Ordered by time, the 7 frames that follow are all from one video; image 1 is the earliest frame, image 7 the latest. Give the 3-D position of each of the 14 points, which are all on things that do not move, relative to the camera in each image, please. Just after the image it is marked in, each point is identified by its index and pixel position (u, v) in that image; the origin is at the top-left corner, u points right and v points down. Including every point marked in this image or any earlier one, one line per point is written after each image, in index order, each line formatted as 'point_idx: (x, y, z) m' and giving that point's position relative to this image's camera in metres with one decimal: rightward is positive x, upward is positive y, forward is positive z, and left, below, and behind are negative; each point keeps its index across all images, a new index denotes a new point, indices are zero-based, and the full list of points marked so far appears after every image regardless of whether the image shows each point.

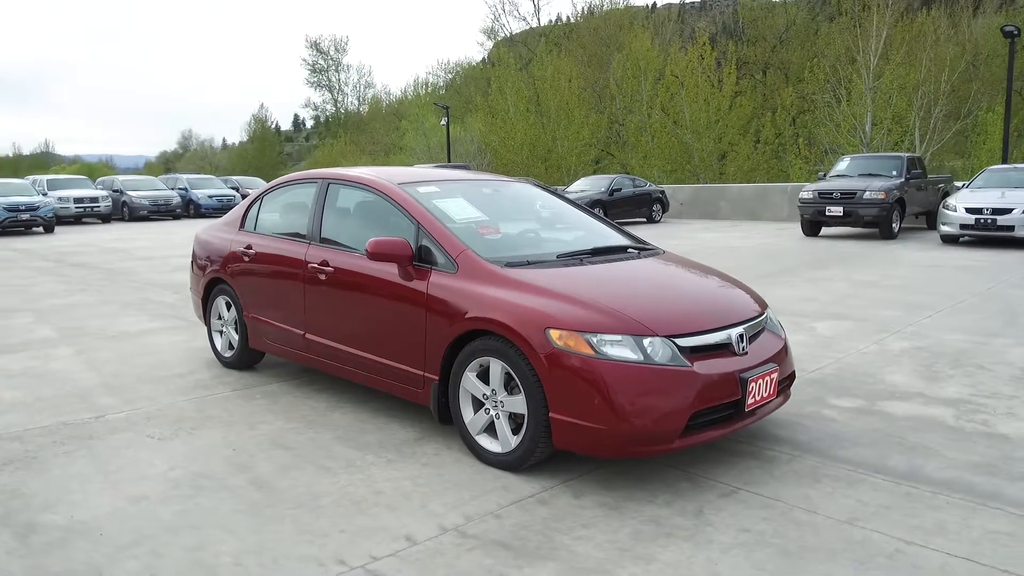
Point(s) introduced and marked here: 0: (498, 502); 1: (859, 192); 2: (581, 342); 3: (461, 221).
0: (-0.1, -0.9, +3.3) m
1: (+7.1, +2.0, +15.0) m
2: (+0.3, -0.2, +3.3) m
3: (-0.3, +0.4, +4.2) m
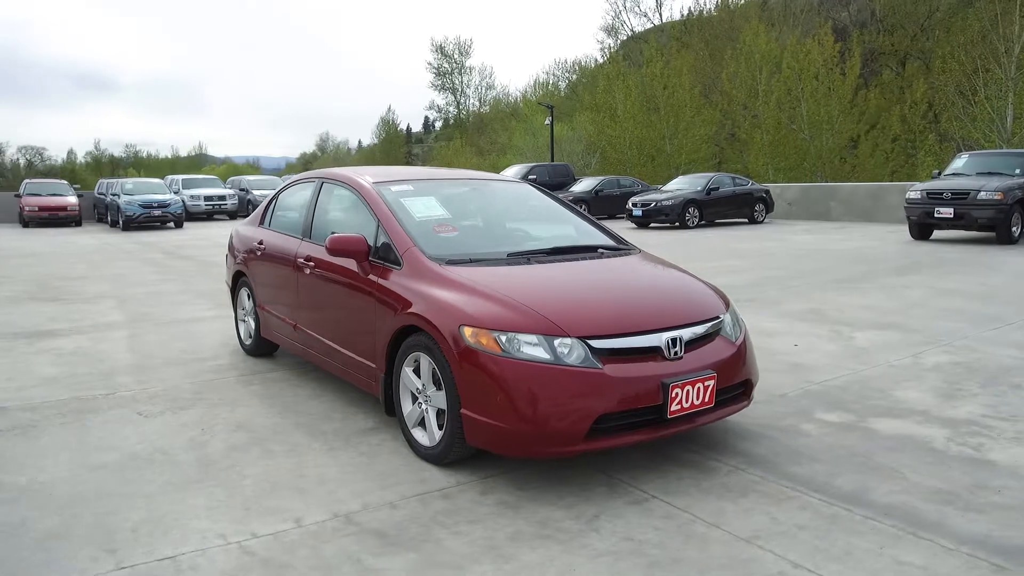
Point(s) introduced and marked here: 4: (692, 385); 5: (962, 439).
0: (-0.5, -0.9, +3.4) m
1: (+8.6, +1.8, +13.8) m
2: (-0.1, -0.2, +3.4) m
3: (-0.6, +0.4, +4.3) m
4: (+0.8, -0.5, +3.5) m
5: (+2.4, -0.8, +4.0) m
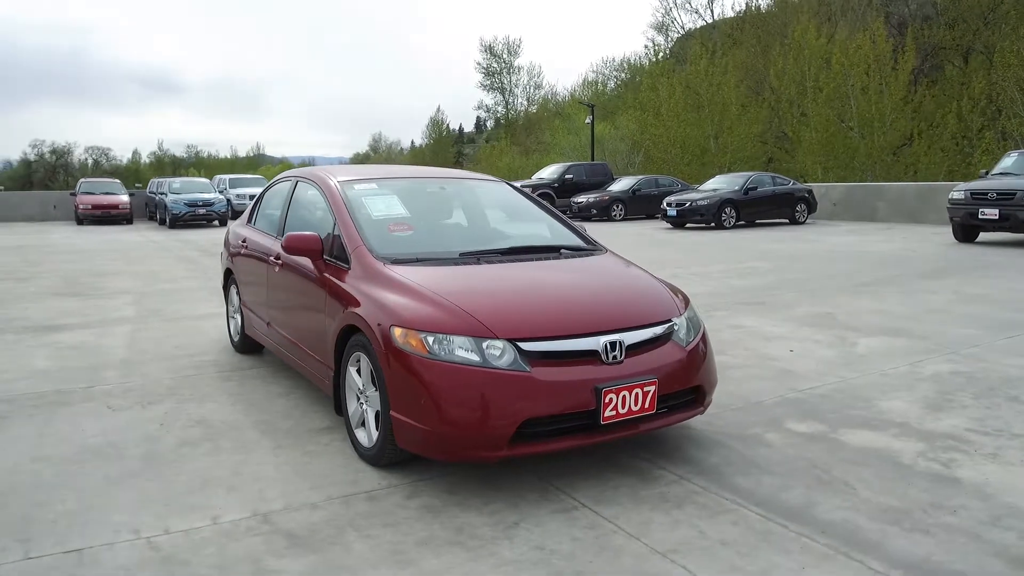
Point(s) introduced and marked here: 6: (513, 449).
0: (-0.8, -0.9, +3.3) m
1: (+9.0, +1.7, +13.1) m
2: (-0.4, -0.2, +3.3) m
3: (-0.8, +0.4, +4.3) m
4: (+0.5, -0.5, +3.4) m
5: (+2.2, -0.9, +3.8) m
6: (0.0, -0.7, +3.3) m
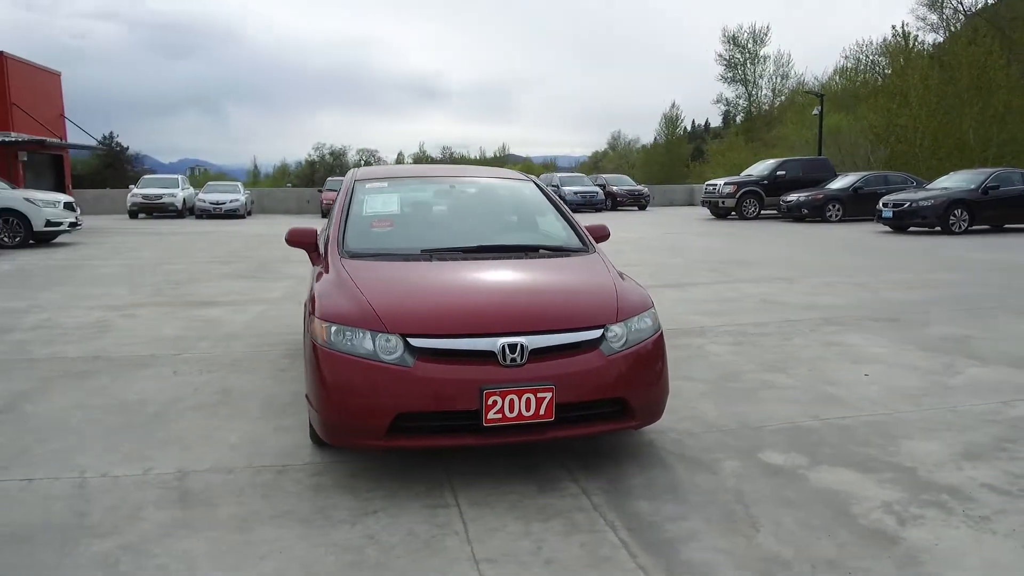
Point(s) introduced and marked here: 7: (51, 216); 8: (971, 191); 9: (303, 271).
0: (-1.3, -0.9, +3.7) m
1: (+11.2, +1.2, +9.8) m
2: (-0.9, -0.2, +3.5) m
3: (-0.9, +0.5, +4.6) m
4: (0.0, -0.5, +3.3) m
5: (+1.7, -0.9, +3.2) m
6: (-0.5, -0.7, +3.4) m
7: (-9.0, +1.4, +14.5) m
8: (+10.8, +2.3, +17.3) m
9: (-3.2, +0.3, +11.4) m
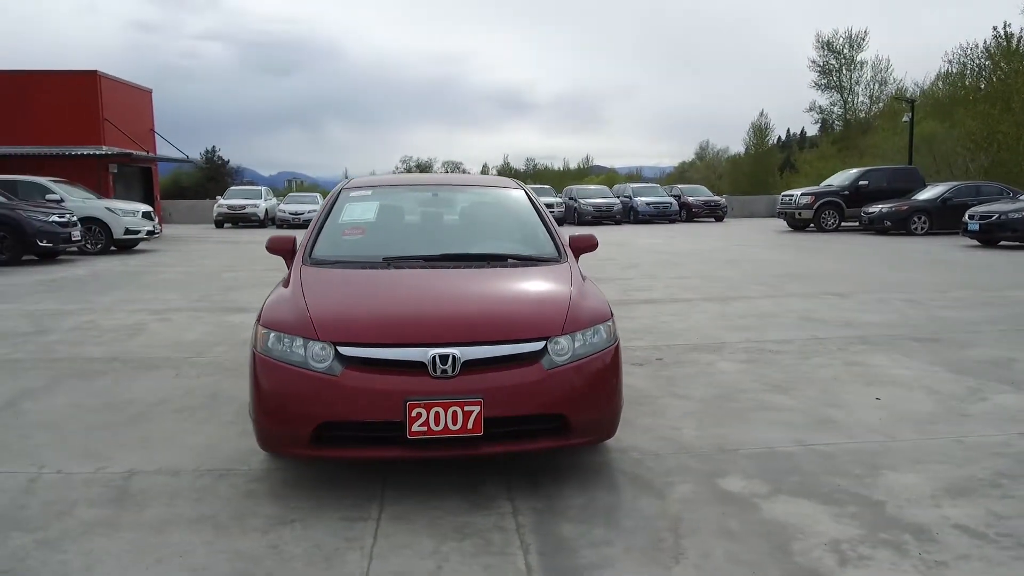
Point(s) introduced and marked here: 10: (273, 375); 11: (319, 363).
0: (-1.6, -0.9, +3.7) m
1: (+11.6, +0.9, +8.3) m
2: (-1.2, -0.2, +3.5) m
3: (-1.1, +0.4, +4.6) m
4: (-0.3, -0.5, +3.2) m
5: (+1.3, -1.0, +2.9) m
6: (-0.9, -0.7, +3.3) m
7: (-7.9, +1.3, +15.4) m
8: (+12.1, +1.8, +15.9) m
9: (-2.5, +0.1, +11.6) m
10: (-1.1, -0.4, +3.4) m
11: (-0.9, -0.3, +3.3) m
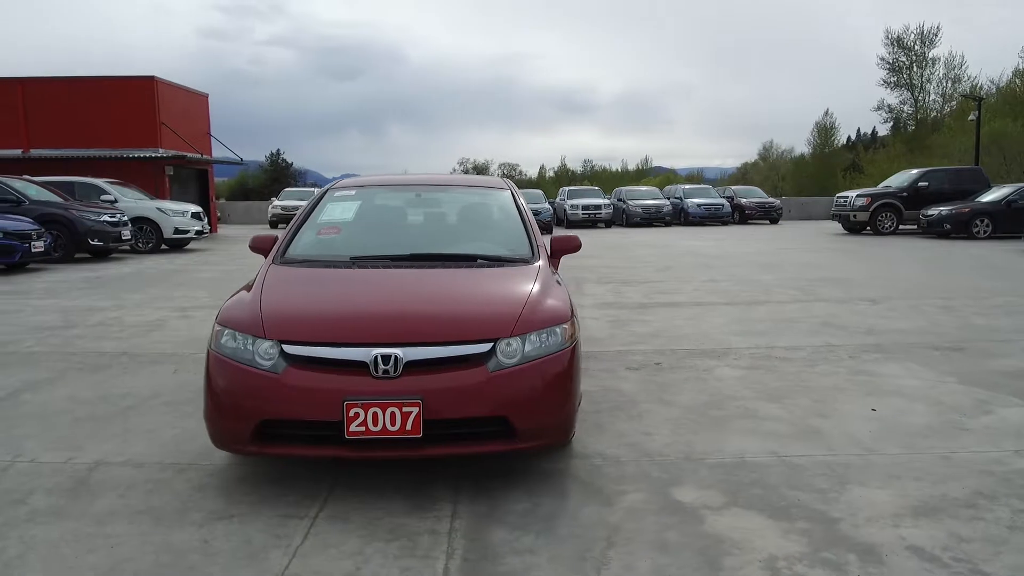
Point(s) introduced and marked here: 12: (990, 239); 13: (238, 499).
0: (-1.8, -0.9, +3.8) m
1: (+11.8, +0.8, +7.3) m
2: (-1.4, -0.2, +3.6) m
3: (-1.2, +0.4, +4.6) m
4: (-0.6, -0.5, +3.2) m
5: (+1.0, -1.0, +2.7) m
6: (-1.1, -0.7, +3.4) m
7: (-7.2, +1.4, +15.9) m
8: (+12.8, +1.7, +14.8) m
9: (-2.1, +0.1, +11.8) m
10: (-1.3, -0.4, +3.5) m
11: (-1.1, -0.3, +3.4) m
12: (+12.6, +1.3, +19.4) m
13: (-1.2, -1.0, +3.3) m
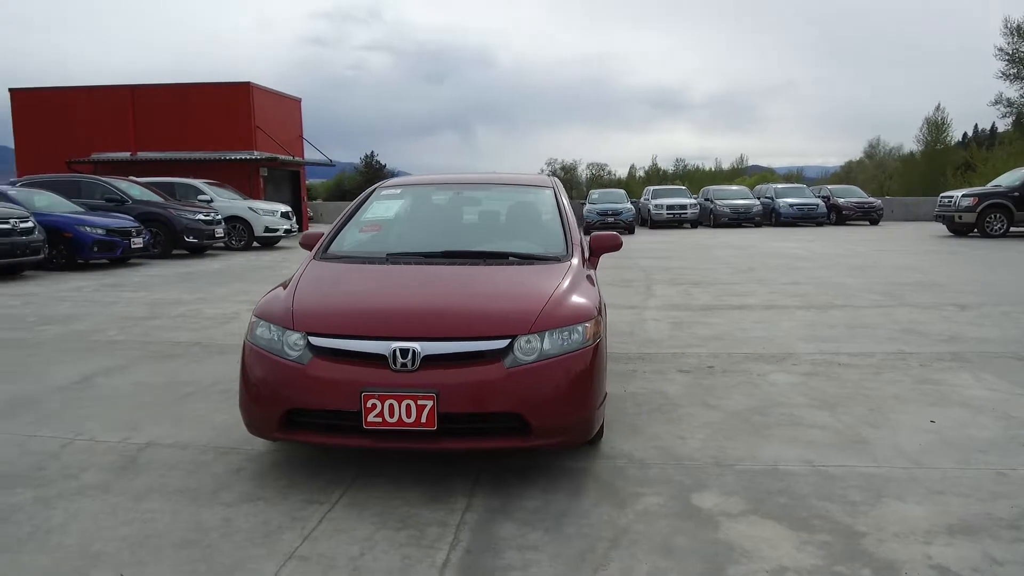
0: (-1.6, -0.8, +4.0) m
1: (+12.2, +0.6, +5.9) m
2: (-1.3, -0.2, +3.8) m
3: (-1.0, +0.4, +4.8) m
4: (-0.5, -0.5, +3.3) m
5: (+1.0, -1.0, +2.6) m
6: (-1.0, -0.7, +3.5) m
7: (-5.5, +1.5, +16.7) m
8: (+14.2, +1.5, +13.2) m
9: (-1.0, +0.2, +12.0) m
10: (-1.2, -0.4, +3.6) m
11: (-1.0, -0.3, +3.5) m
12: (+14.5, +1.1, +17.8) m
13: (-1.2, -0.9, +3.5) m
